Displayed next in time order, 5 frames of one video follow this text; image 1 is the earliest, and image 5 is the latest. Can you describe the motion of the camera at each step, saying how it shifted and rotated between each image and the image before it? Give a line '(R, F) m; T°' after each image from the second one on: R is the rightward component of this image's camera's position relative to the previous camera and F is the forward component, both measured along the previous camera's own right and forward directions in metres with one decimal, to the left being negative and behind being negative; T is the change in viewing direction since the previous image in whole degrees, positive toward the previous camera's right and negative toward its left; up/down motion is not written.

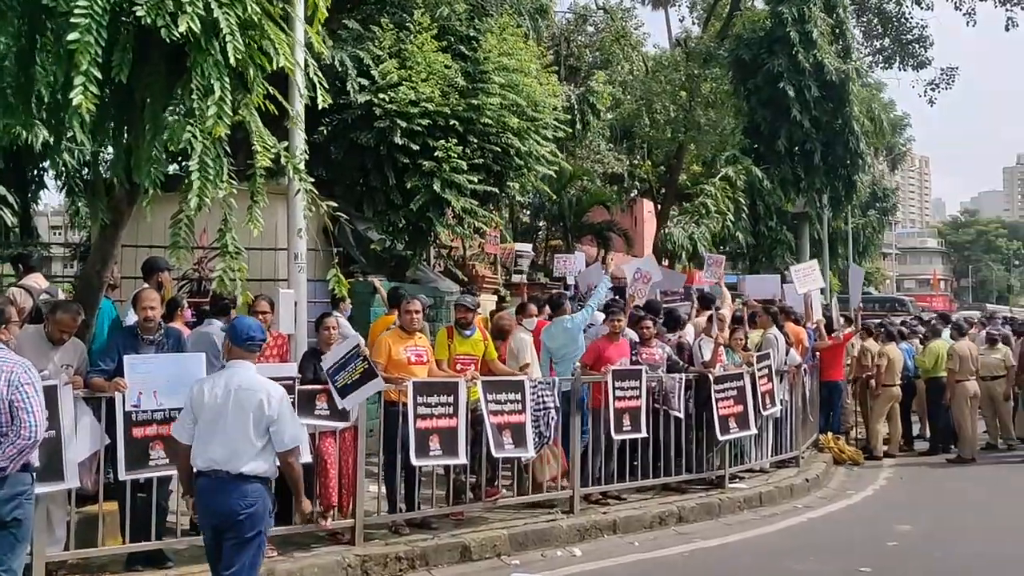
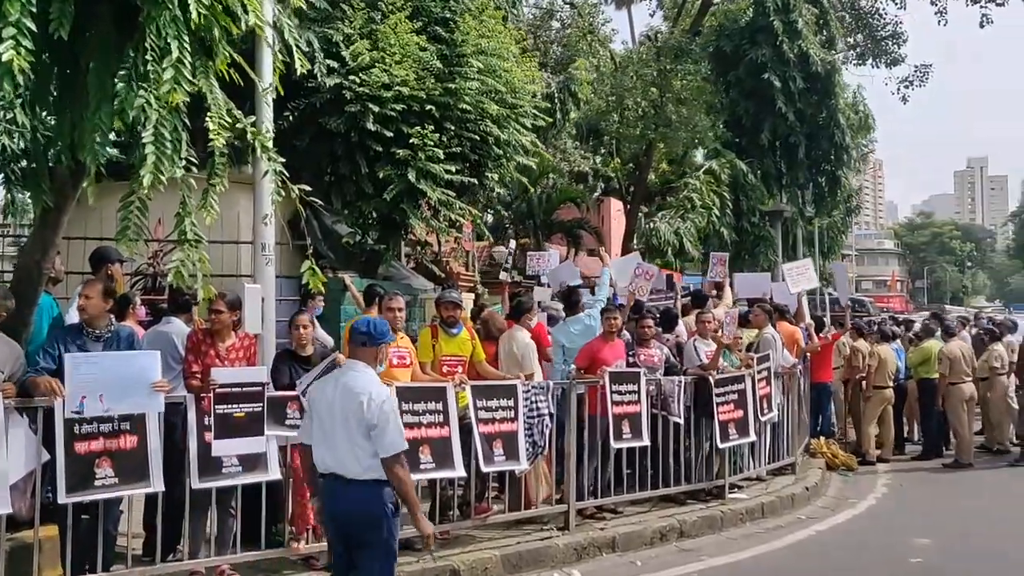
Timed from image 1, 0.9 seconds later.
(-0.2, +0.8) m; +2°
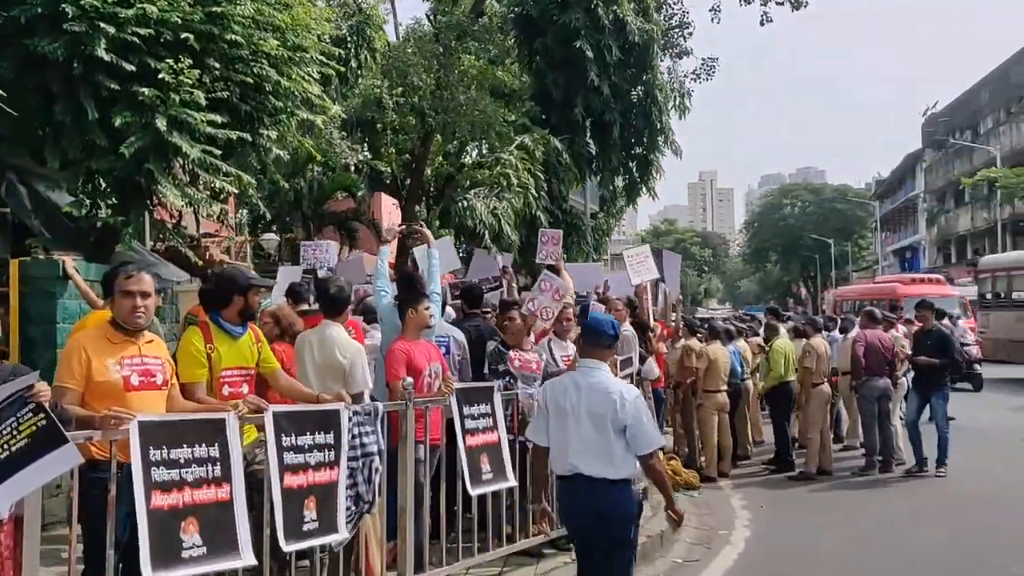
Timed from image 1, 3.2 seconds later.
(-0.3, +2.5) m; +14°
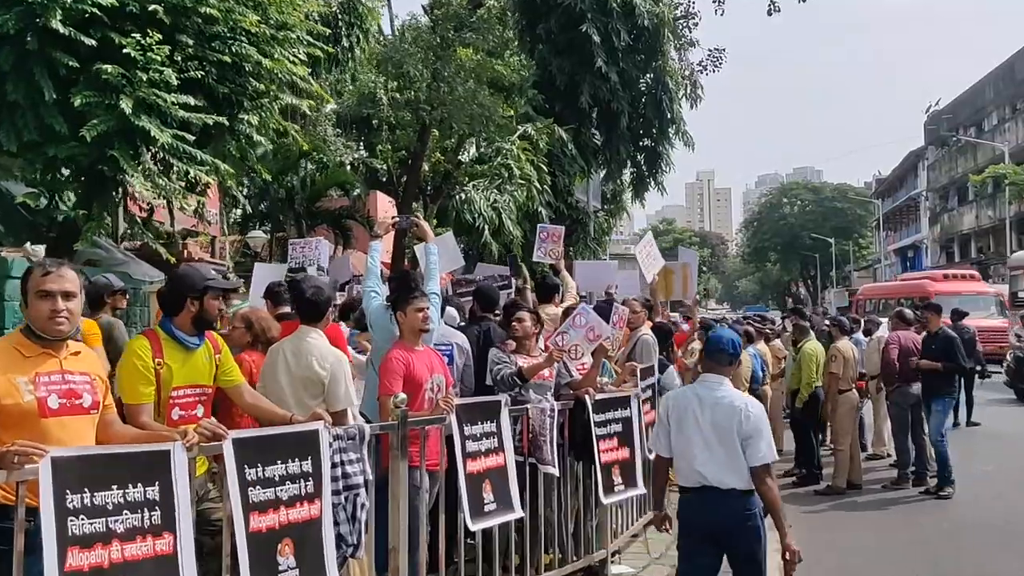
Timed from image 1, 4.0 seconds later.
(-0.1, +0.9) m; 0°
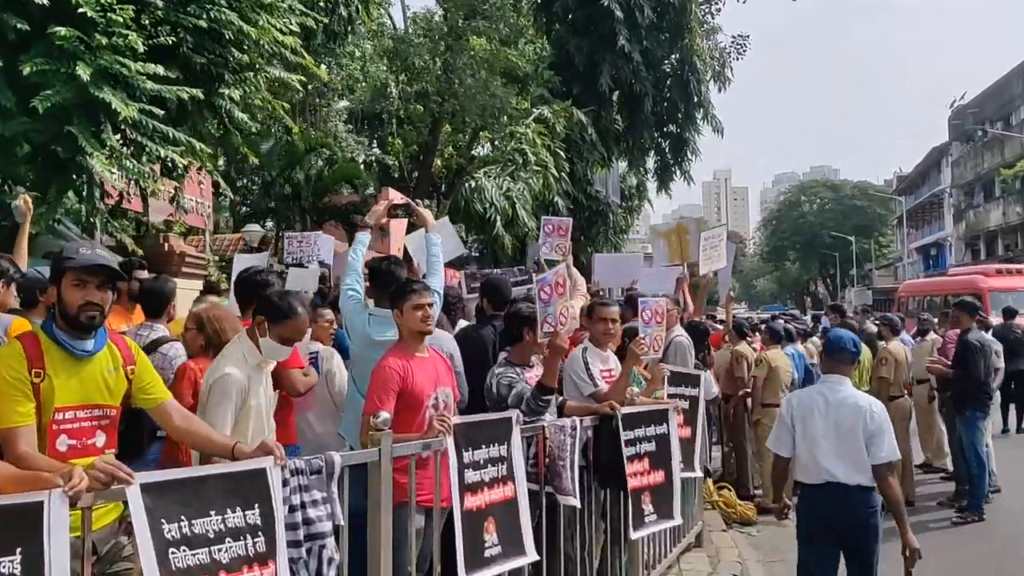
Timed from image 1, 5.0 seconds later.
(0.0, +1.0) m; -1°
